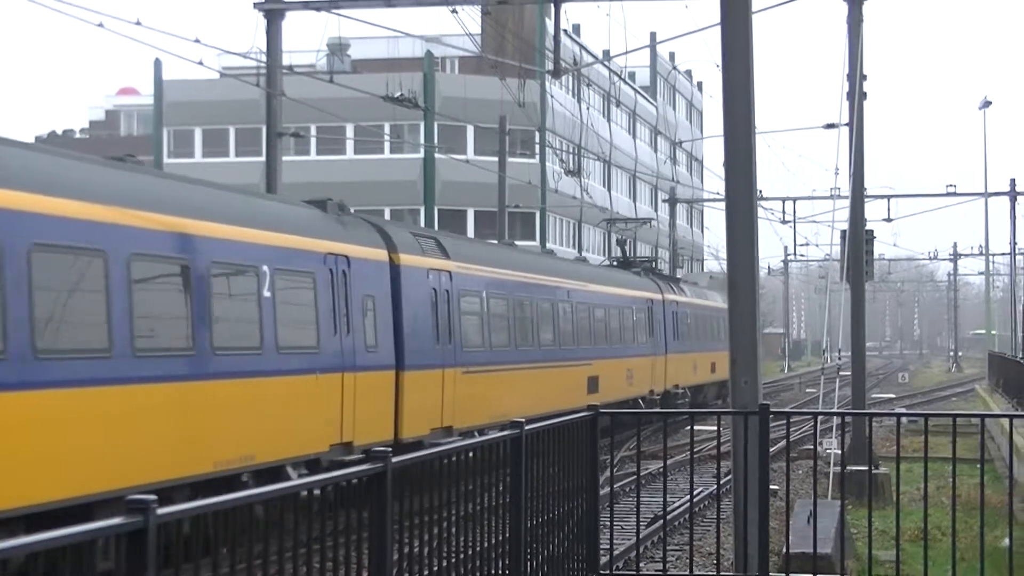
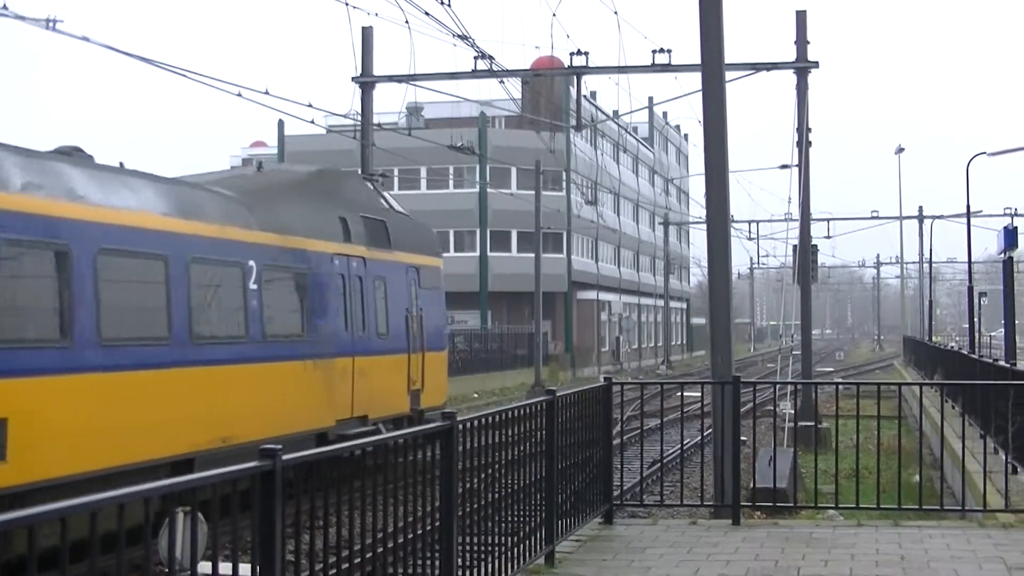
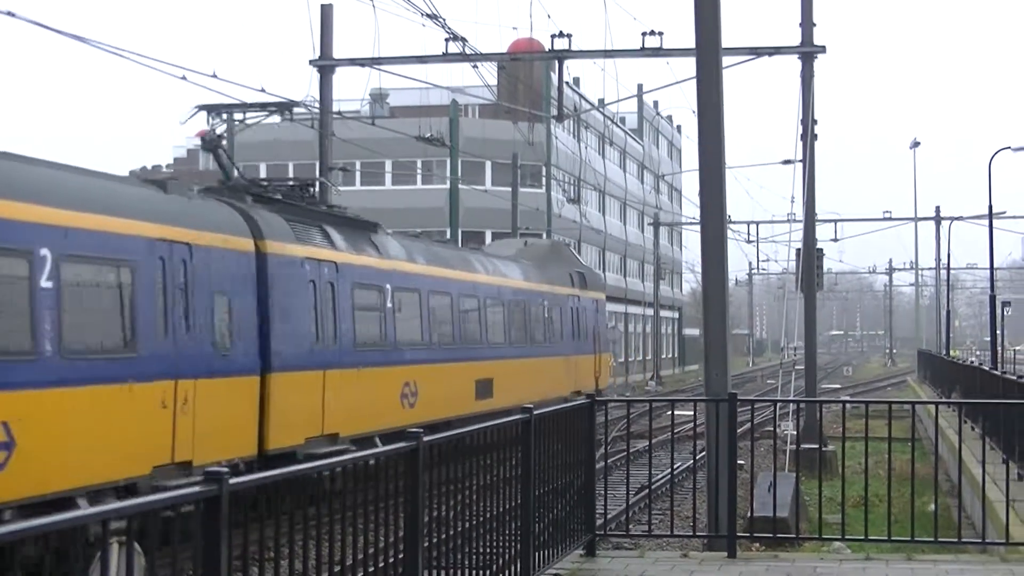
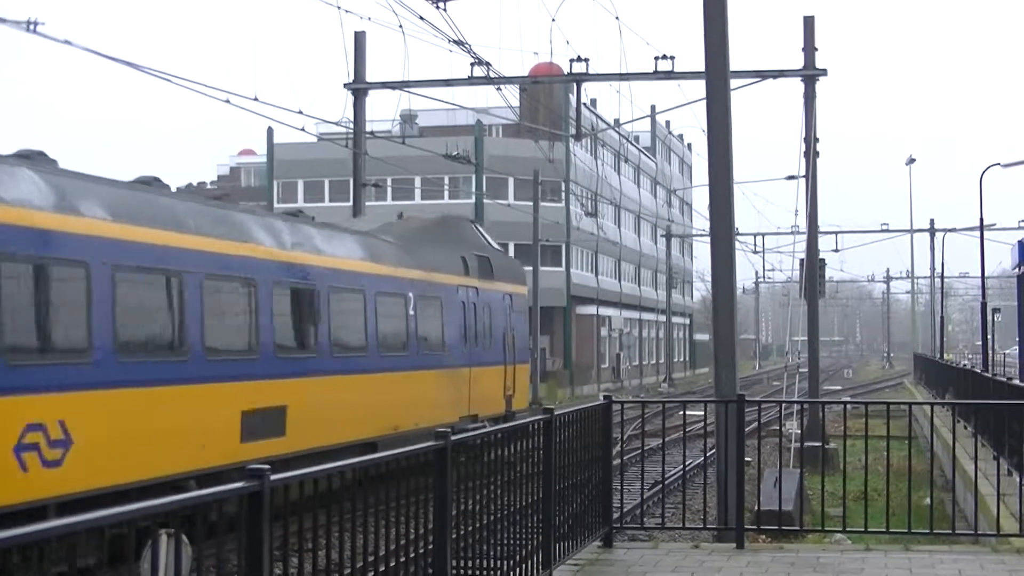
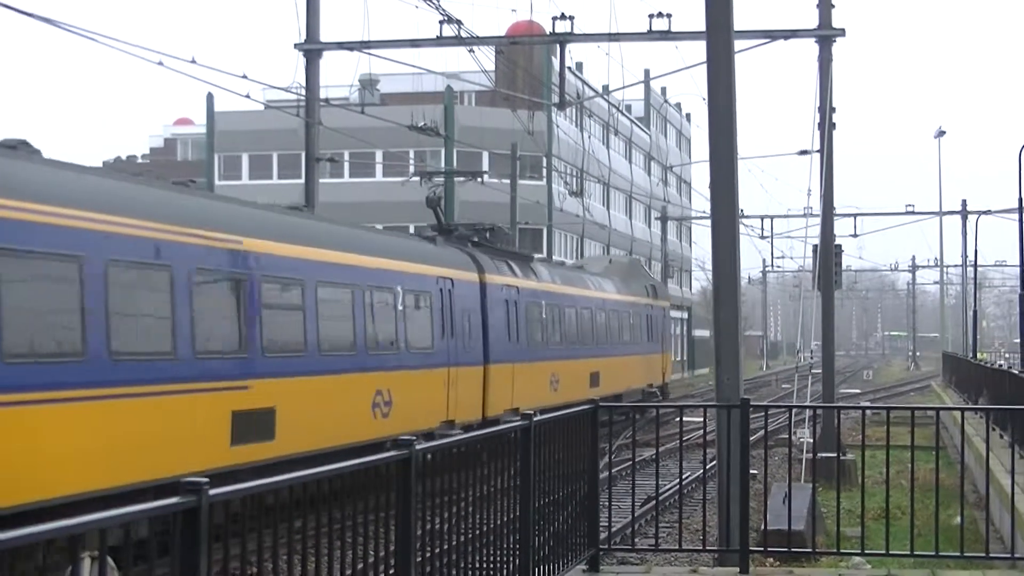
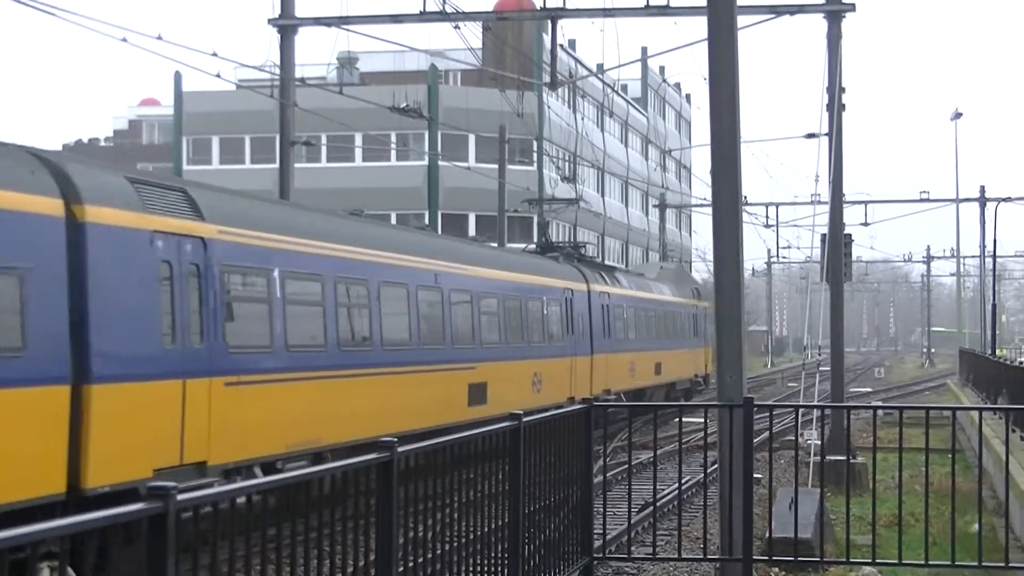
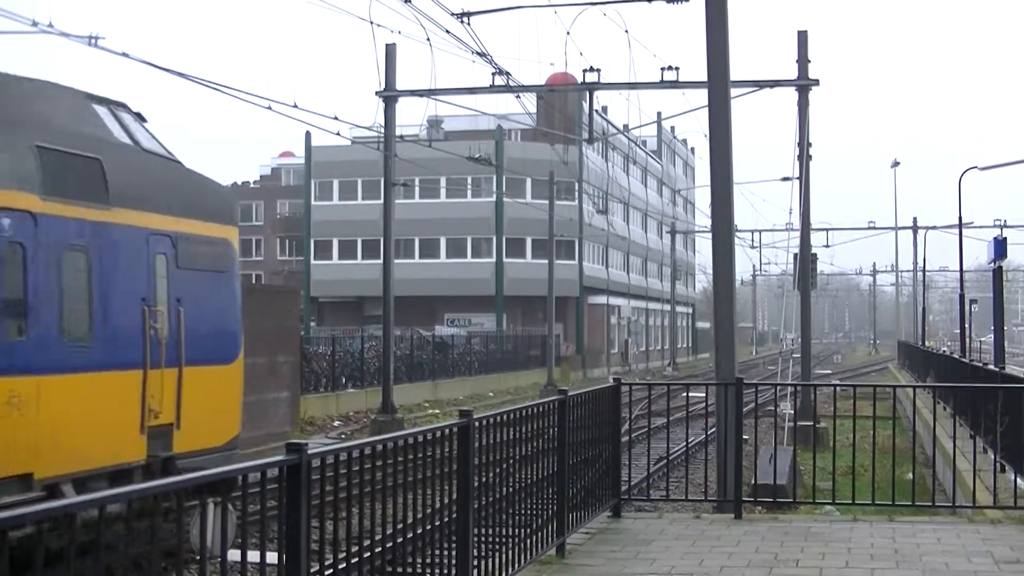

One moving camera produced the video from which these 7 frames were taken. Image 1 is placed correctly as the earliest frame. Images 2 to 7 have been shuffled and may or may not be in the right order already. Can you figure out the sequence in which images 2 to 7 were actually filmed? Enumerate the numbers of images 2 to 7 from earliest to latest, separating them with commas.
6, 5, 3, 4, 2, 7
